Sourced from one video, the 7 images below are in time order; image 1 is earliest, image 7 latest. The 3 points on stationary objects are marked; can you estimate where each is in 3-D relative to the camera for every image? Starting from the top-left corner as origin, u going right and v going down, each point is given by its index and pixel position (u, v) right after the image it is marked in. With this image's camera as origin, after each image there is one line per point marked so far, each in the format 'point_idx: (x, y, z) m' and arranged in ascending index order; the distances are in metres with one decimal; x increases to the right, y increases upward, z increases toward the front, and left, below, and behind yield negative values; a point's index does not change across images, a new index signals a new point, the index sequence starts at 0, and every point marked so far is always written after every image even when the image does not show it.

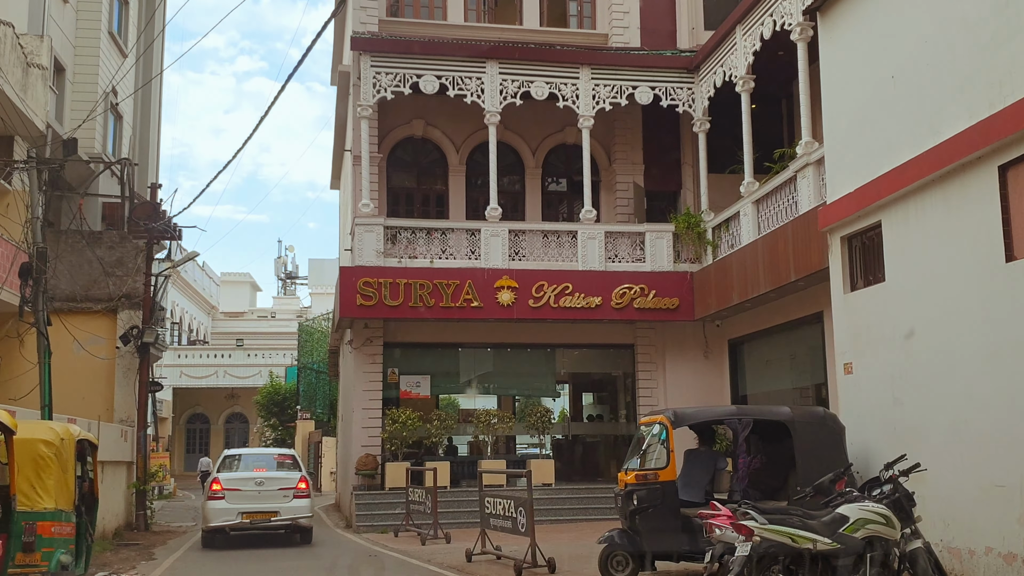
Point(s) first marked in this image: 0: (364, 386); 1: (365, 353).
0: (-2.7, -1.8, +18.5) m
1: (-2.6, -1.2, +18.7) m
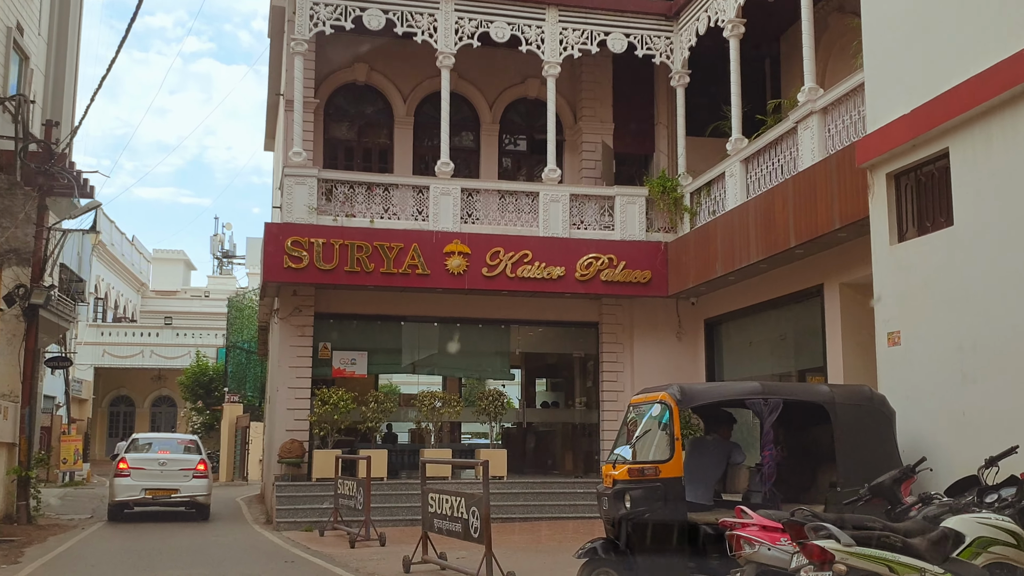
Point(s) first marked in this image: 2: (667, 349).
0: (-3.4, -1.2, +16.1) m
1: (-3.4, -0.6, +16.3) m
2: (+2.6, -1.0, +17.4) m
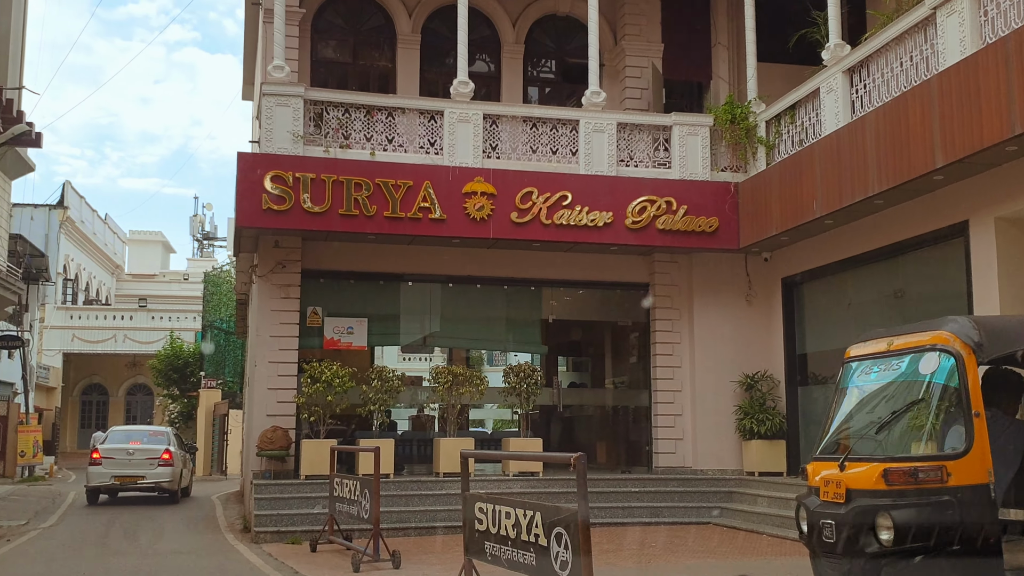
0: (-3.0, -0.5, +12.9) m
1: (-3.0, +0.1, +13.0) m
2: (+3.0, -0.4, +14.2) m
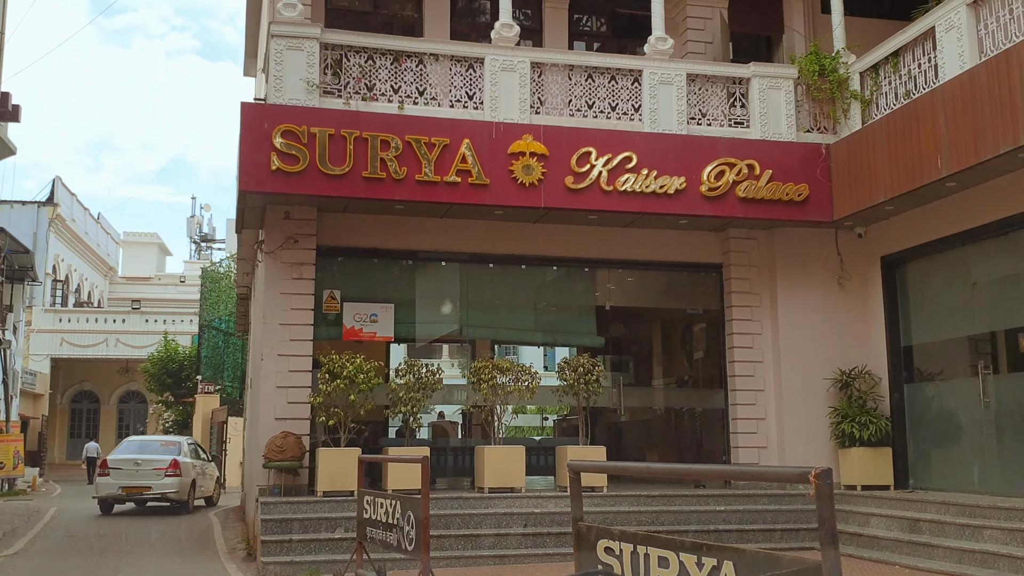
0: (-2.4, -0.3, +10.8) m
1: (-2.4, +0.3, +10.9) m
2: (+3.6, -0.2, +12.1) m
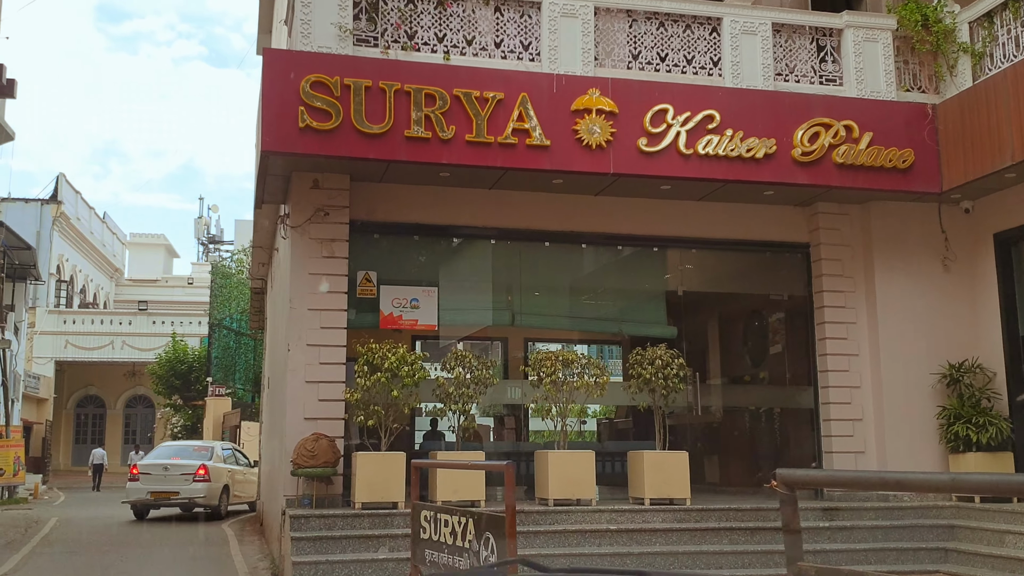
0: (-1.8, -0.1, +9.3) m
1: (-1.8, +0.5, +9.4) m
2: (+4.2, 0.0, +10.6) m
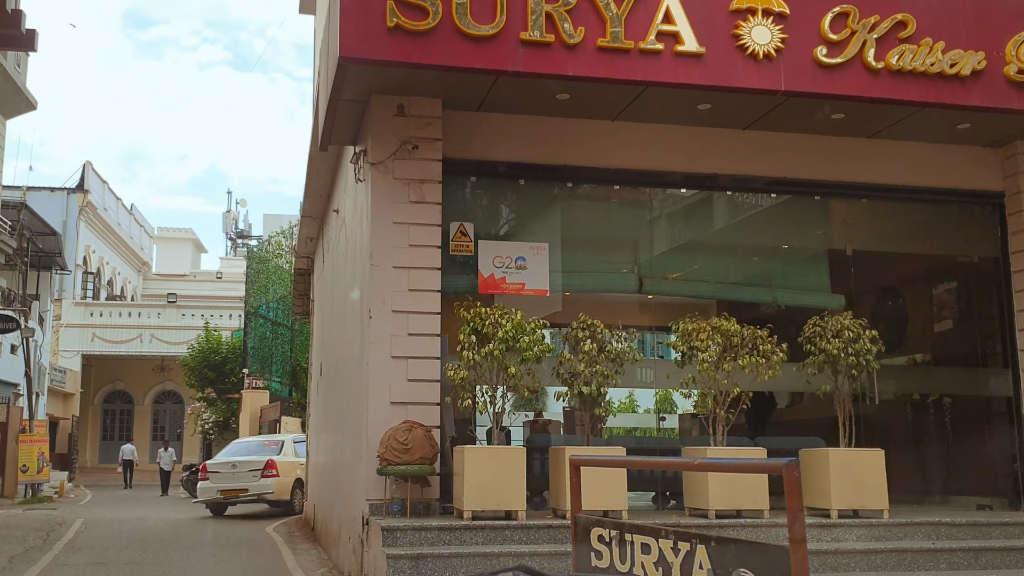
0: (-0.8, +0.2, +7.3) m
1: (-0.8, +0.8, +7.4) m
2: (+5.2, +0.4, +8.5) m
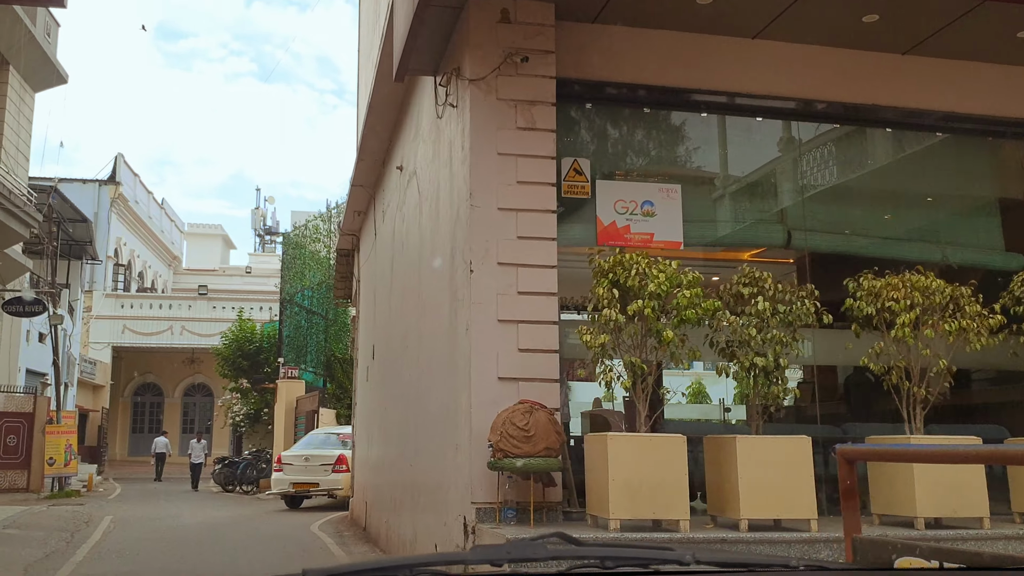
0: (-0.1, +0.5, +5.8) m
1: (-0.1, +1.1, +6.0) m
2: (+6.0, +0.7, +6.8) m
